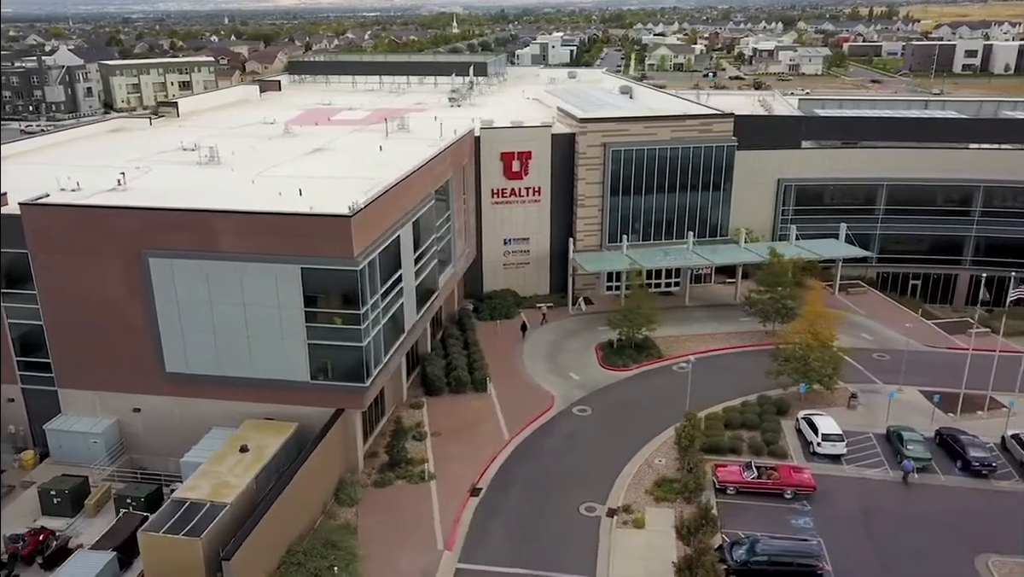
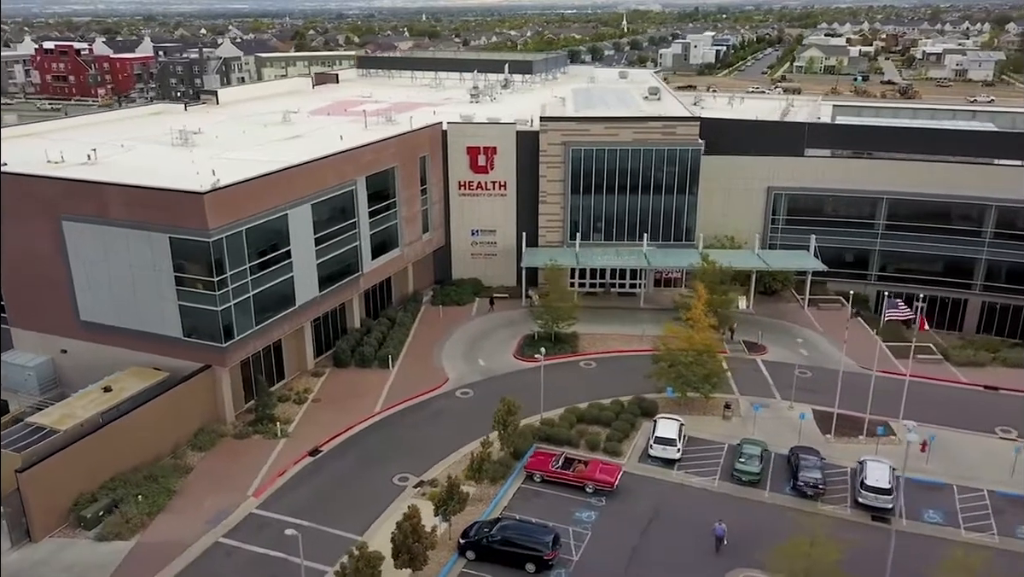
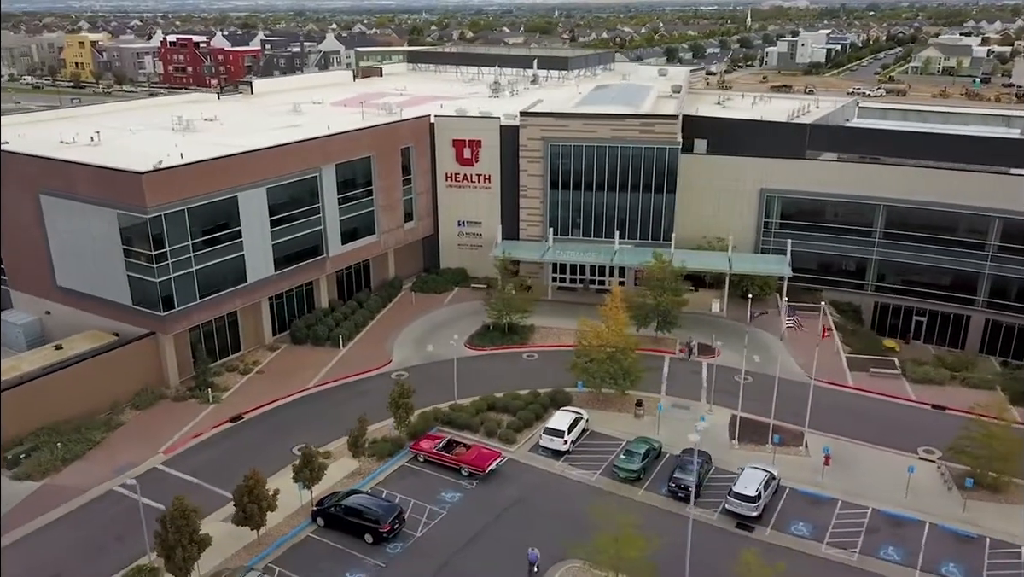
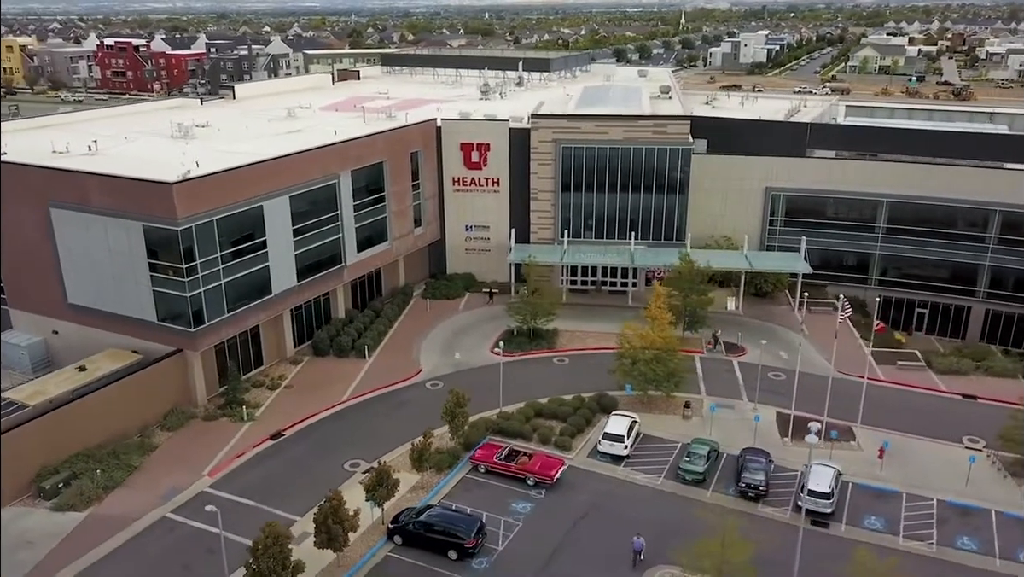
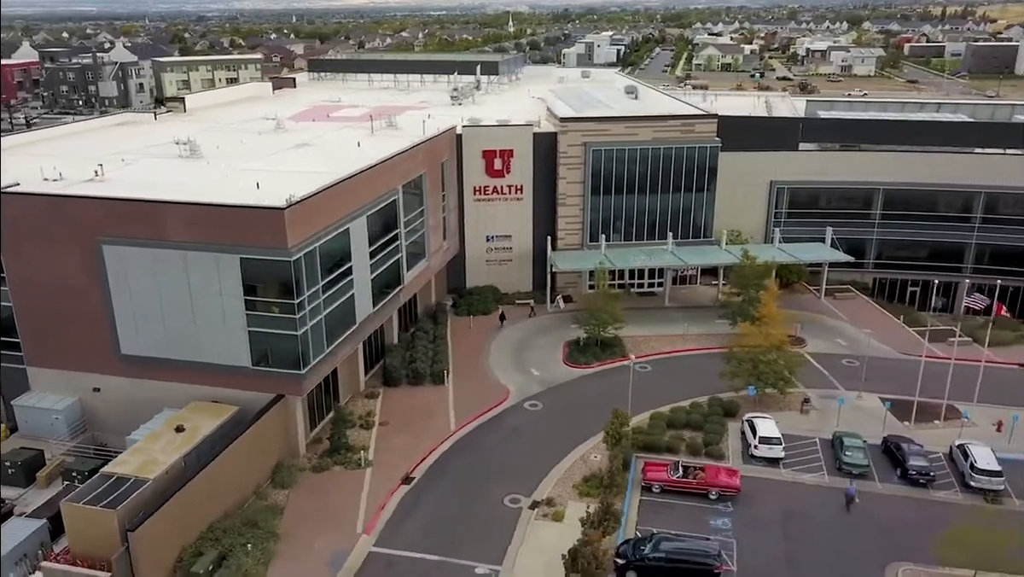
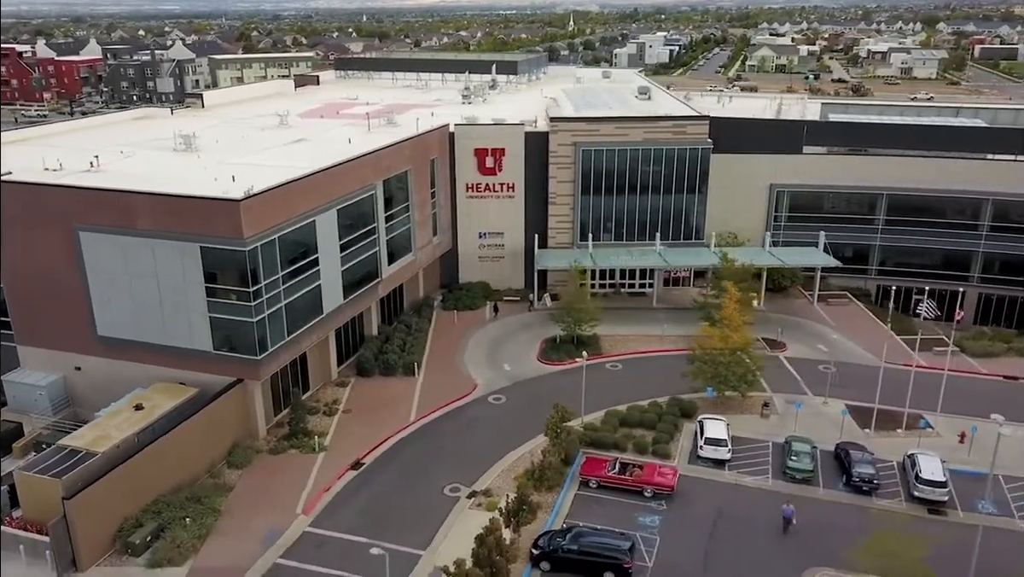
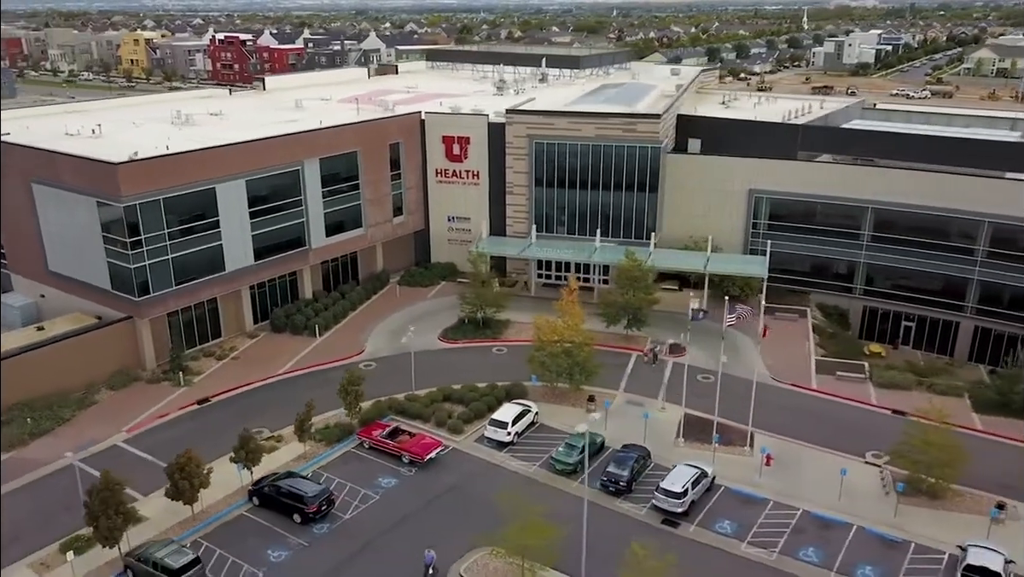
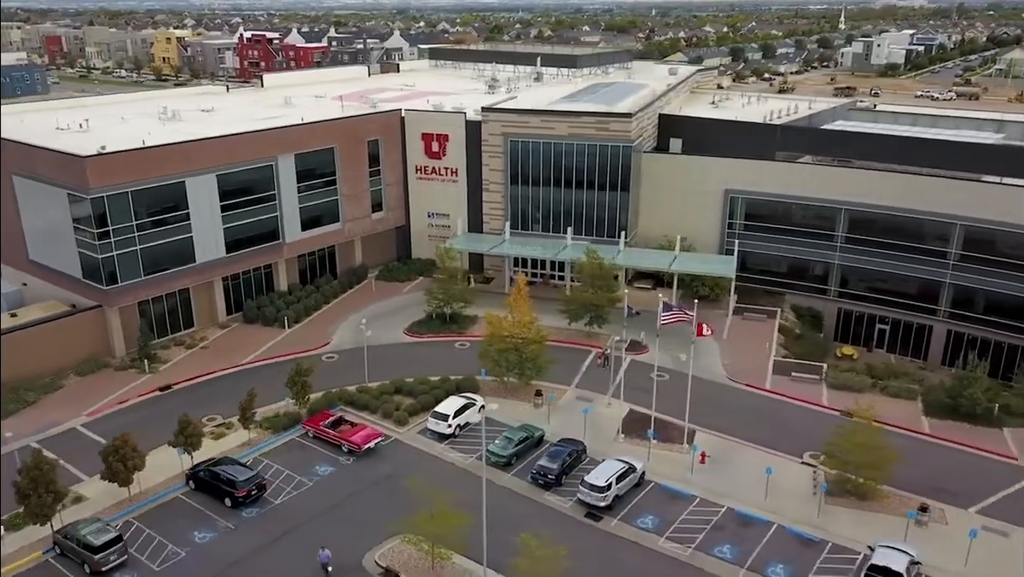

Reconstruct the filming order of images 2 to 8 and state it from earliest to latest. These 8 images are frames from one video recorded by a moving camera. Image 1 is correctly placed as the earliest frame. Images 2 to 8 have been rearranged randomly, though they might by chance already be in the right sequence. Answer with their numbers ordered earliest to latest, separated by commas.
5, 6, 2, 4, 3, 7, 8
